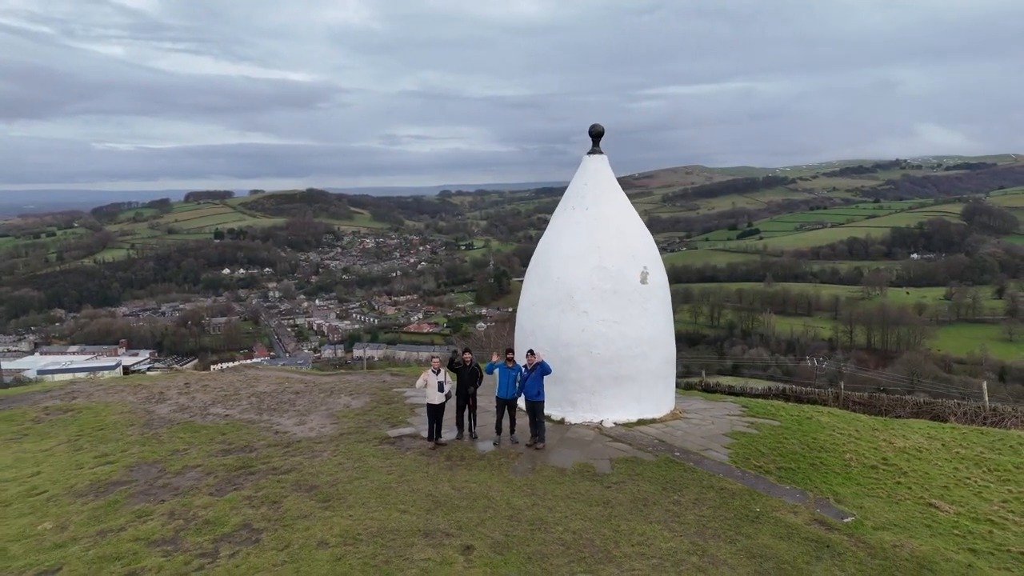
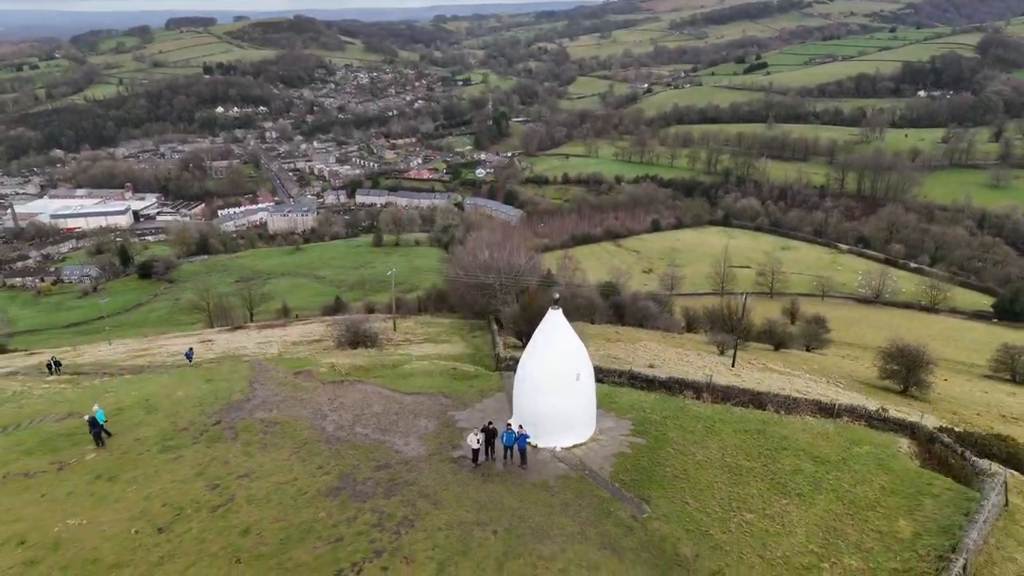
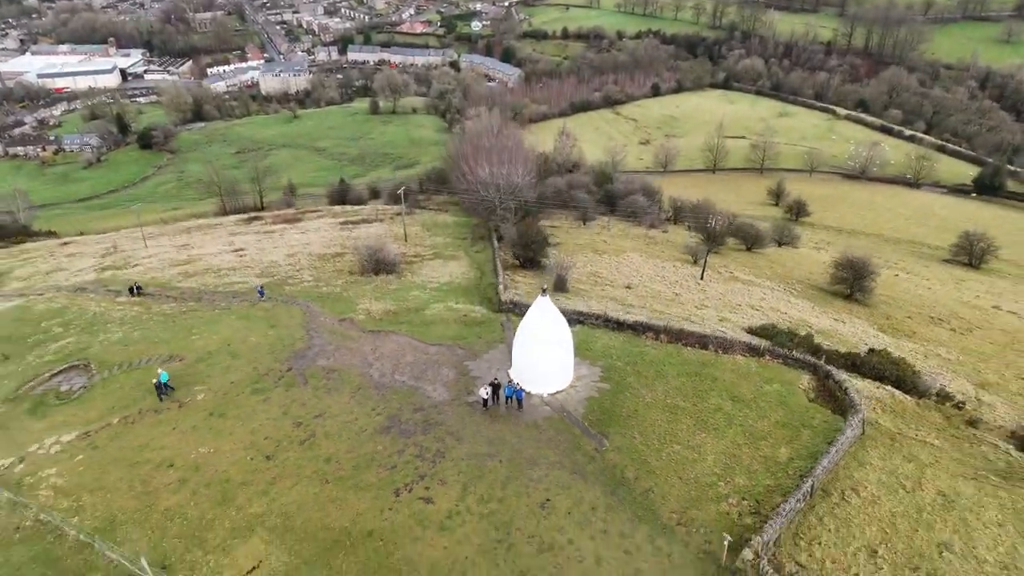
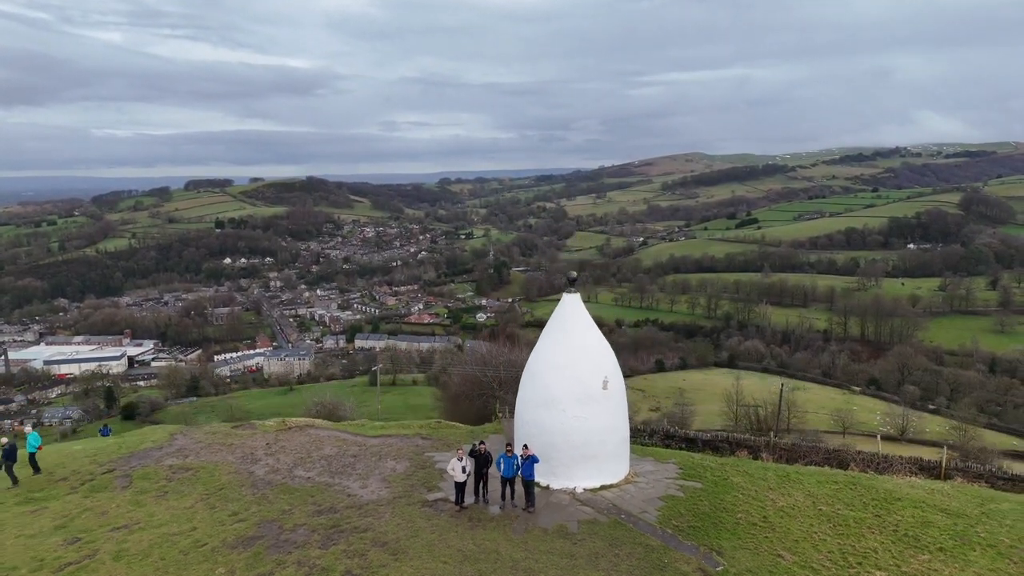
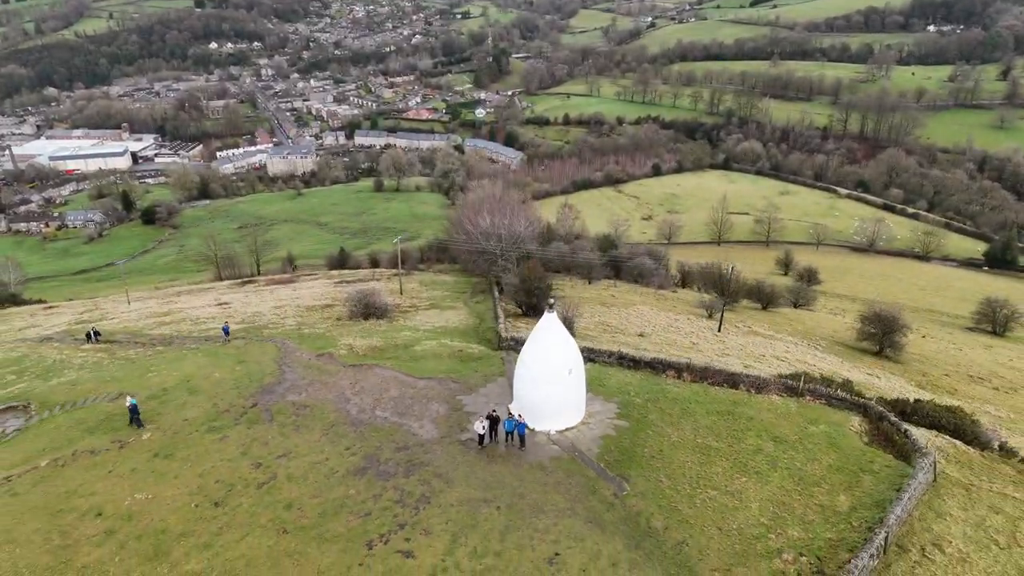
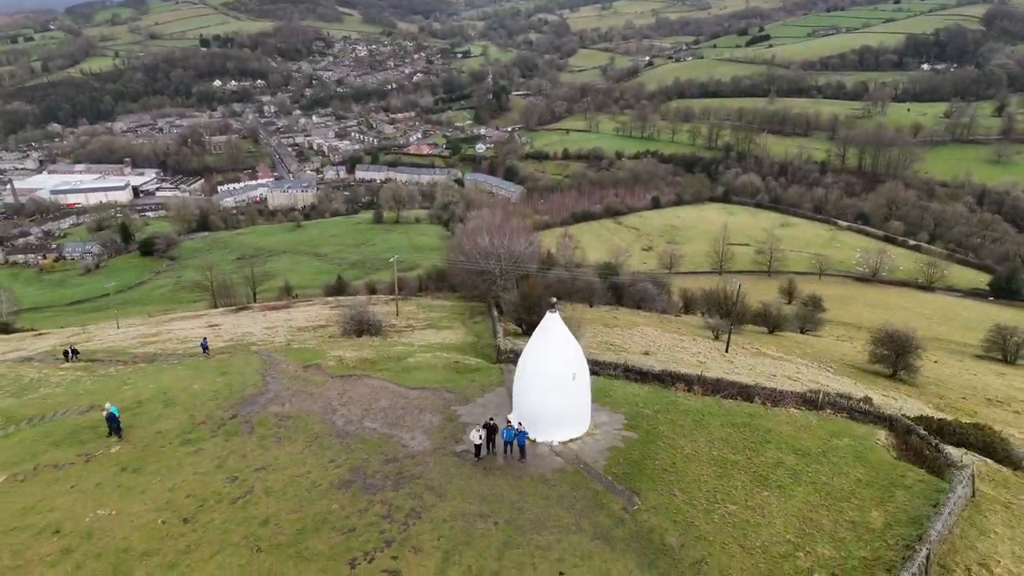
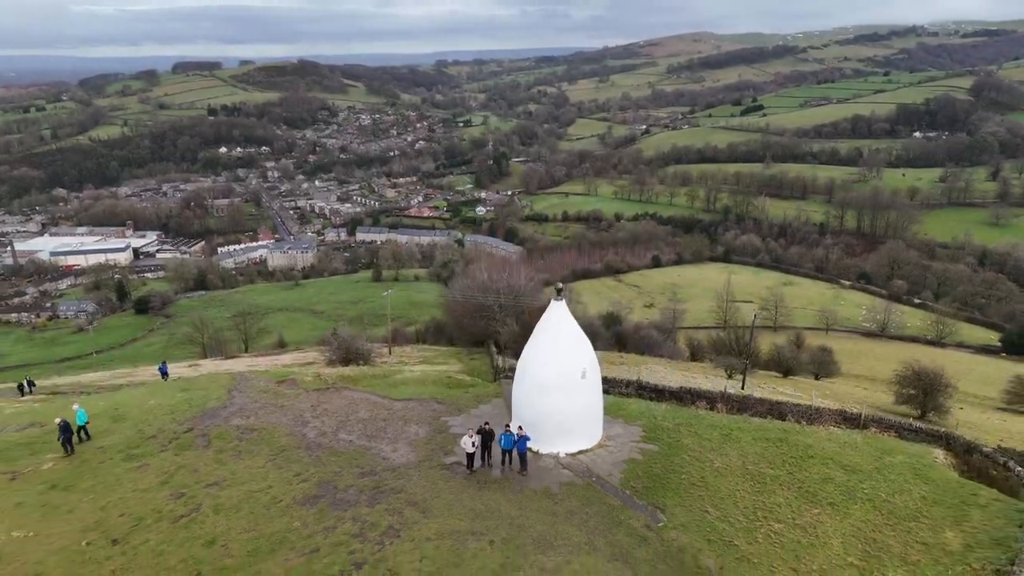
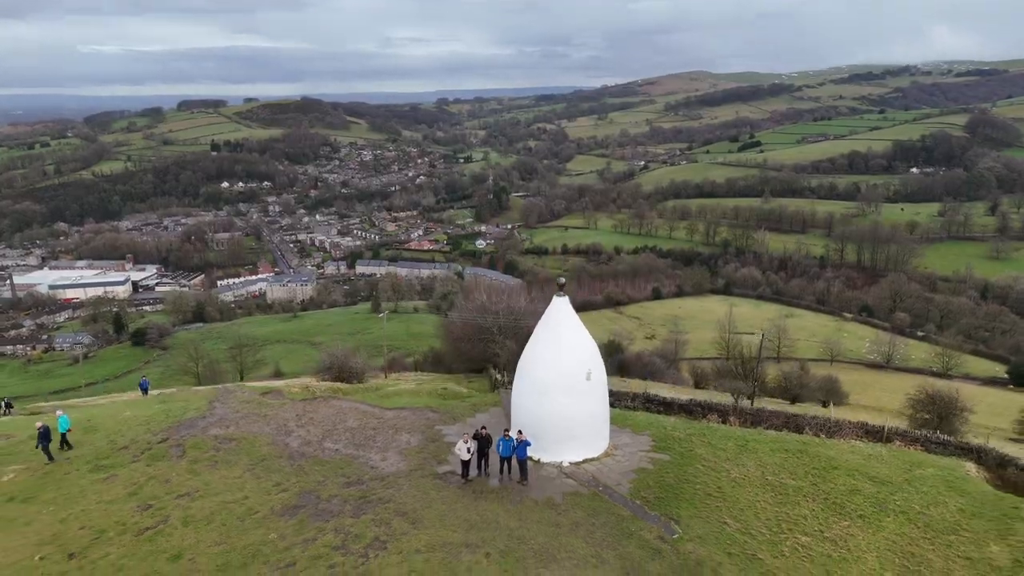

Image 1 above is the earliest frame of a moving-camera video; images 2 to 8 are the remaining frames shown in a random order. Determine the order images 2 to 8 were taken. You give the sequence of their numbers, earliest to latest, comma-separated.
4, 8, 7, 2, 6, 5, 3
